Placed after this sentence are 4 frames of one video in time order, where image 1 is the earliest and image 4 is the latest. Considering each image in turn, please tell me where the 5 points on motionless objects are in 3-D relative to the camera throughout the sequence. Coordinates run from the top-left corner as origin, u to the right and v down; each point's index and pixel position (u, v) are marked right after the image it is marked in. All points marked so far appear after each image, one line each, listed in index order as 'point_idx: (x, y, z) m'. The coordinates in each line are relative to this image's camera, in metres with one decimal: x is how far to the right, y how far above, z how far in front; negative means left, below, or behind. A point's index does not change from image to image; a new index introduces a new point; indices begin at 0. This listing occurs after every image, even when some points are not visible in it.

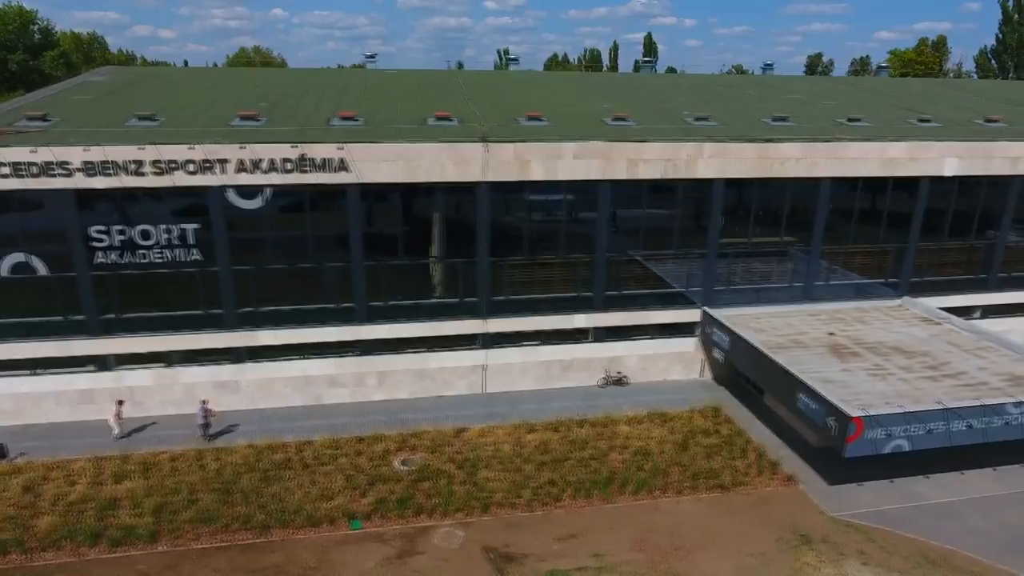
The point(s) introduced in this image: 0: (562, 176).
0: (+1.2, +2.7, +15.7) m
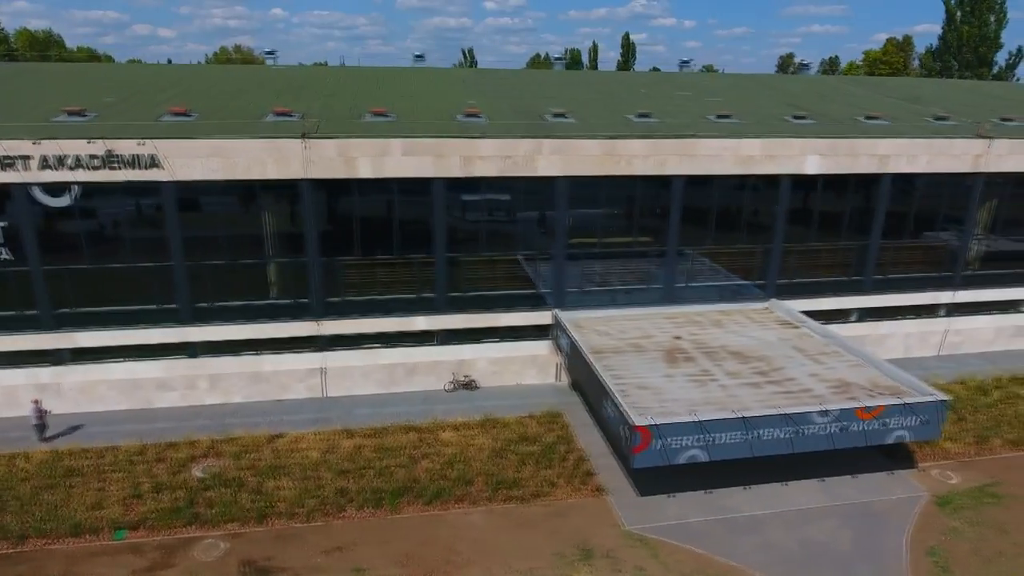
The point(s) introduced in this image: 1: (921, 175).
0: (-2.9, +2.7, +15.1) m
1: (+11.4, +3.1, +17.9) m
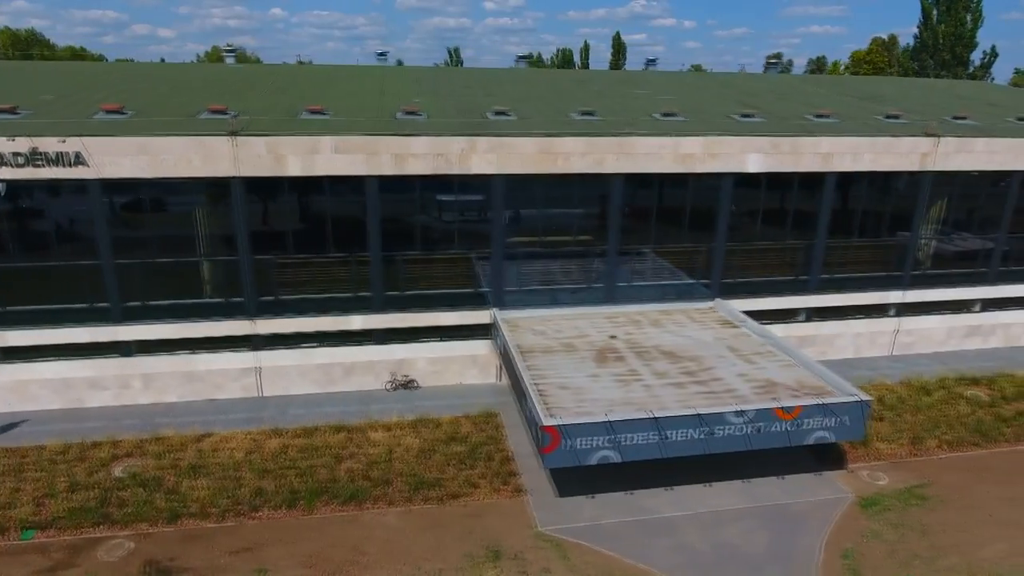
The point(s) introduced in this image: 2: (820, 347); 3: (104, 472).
0: (-4.5, +2.8, +15.0) m
1: (+9.8, +3.2, +17.7) m
2: (+9.2, -1.7, +19.0) m
3: (-8.4, -3.8, +13.2) m
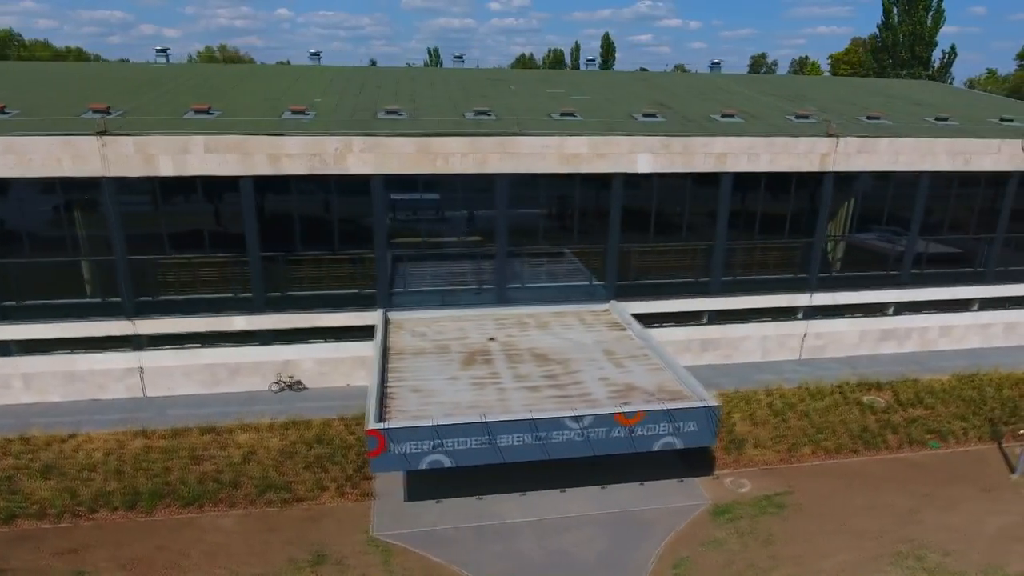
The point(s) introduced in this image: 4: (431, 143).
0: (-7.4, +2.7, +14.9) m
1: (+6.9, +3.1, +17.5) m
2: (+6.3, -1.8, +18.8) m
3: (-11.4, -3.8, +13.2) m
4: (-2.0, +3.5, +15.6) m
